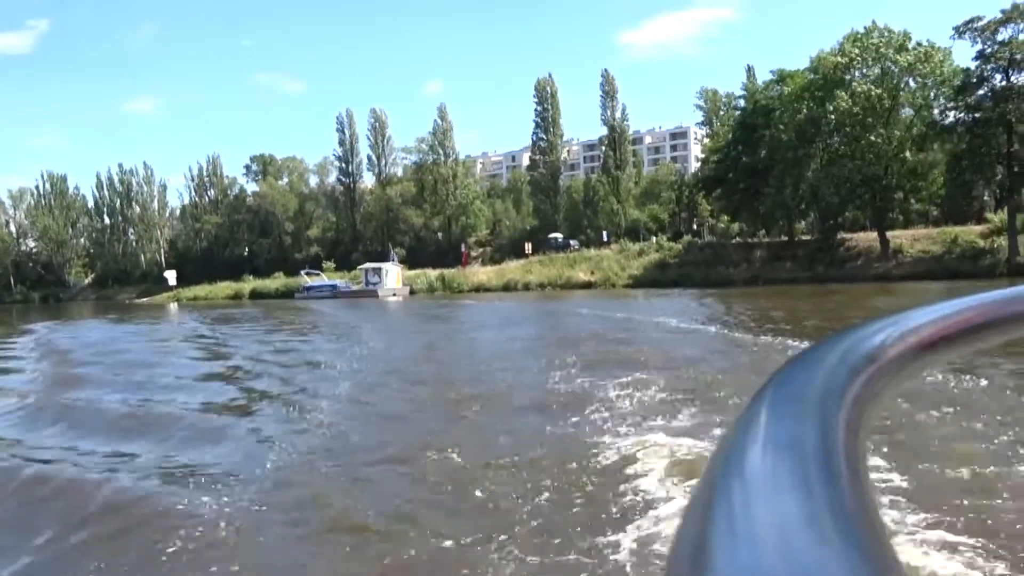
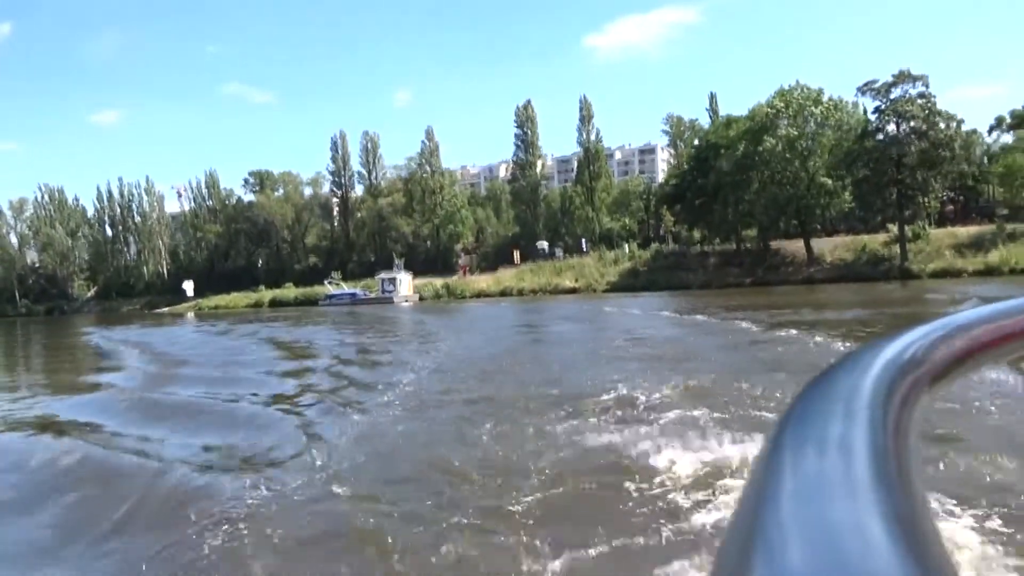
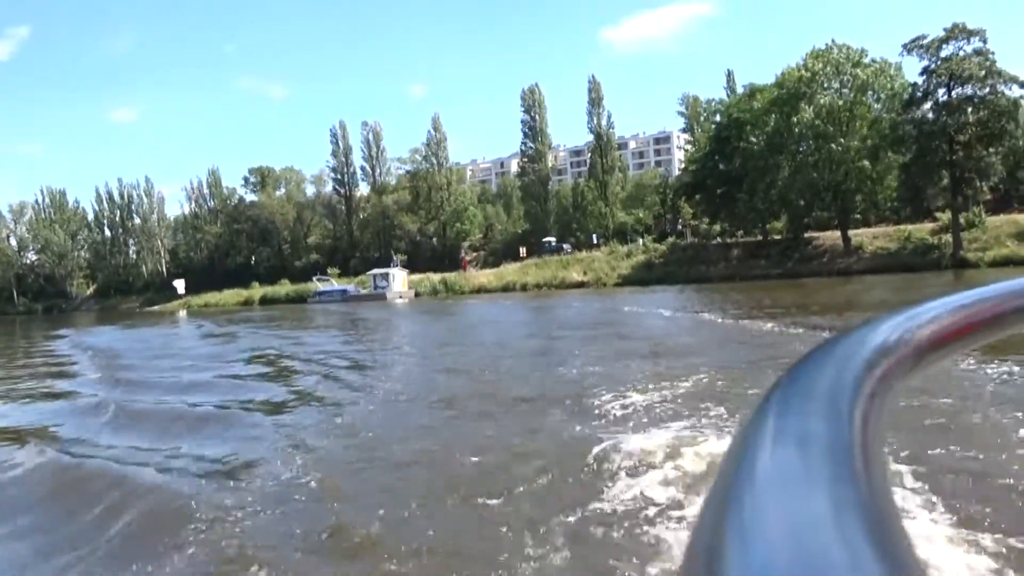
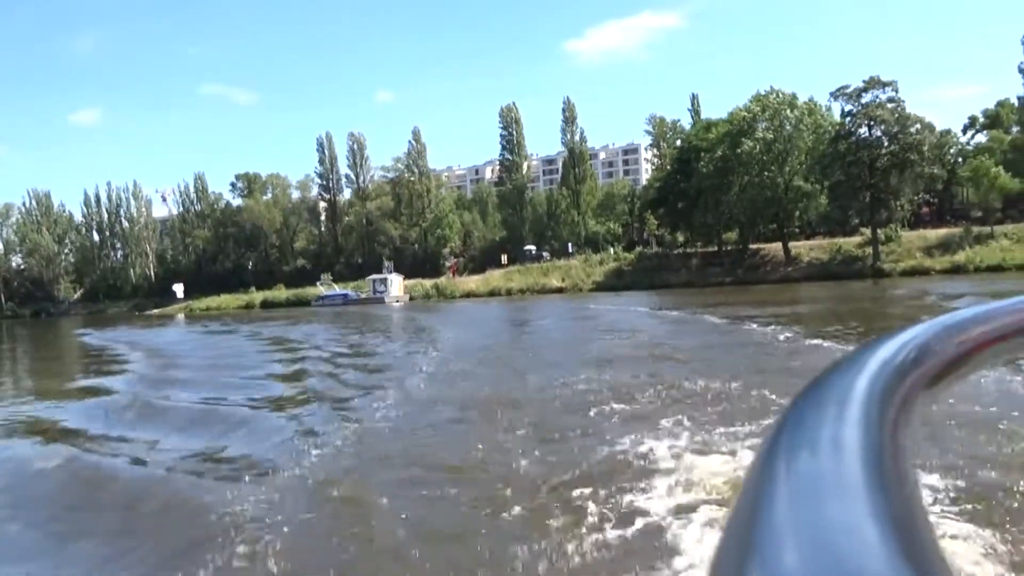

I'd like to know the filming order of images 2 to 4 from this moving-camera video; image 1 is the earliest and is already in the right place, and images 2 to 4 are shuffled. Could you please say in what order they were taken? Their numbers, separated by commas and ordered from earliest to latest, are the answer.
3, 2, 4
